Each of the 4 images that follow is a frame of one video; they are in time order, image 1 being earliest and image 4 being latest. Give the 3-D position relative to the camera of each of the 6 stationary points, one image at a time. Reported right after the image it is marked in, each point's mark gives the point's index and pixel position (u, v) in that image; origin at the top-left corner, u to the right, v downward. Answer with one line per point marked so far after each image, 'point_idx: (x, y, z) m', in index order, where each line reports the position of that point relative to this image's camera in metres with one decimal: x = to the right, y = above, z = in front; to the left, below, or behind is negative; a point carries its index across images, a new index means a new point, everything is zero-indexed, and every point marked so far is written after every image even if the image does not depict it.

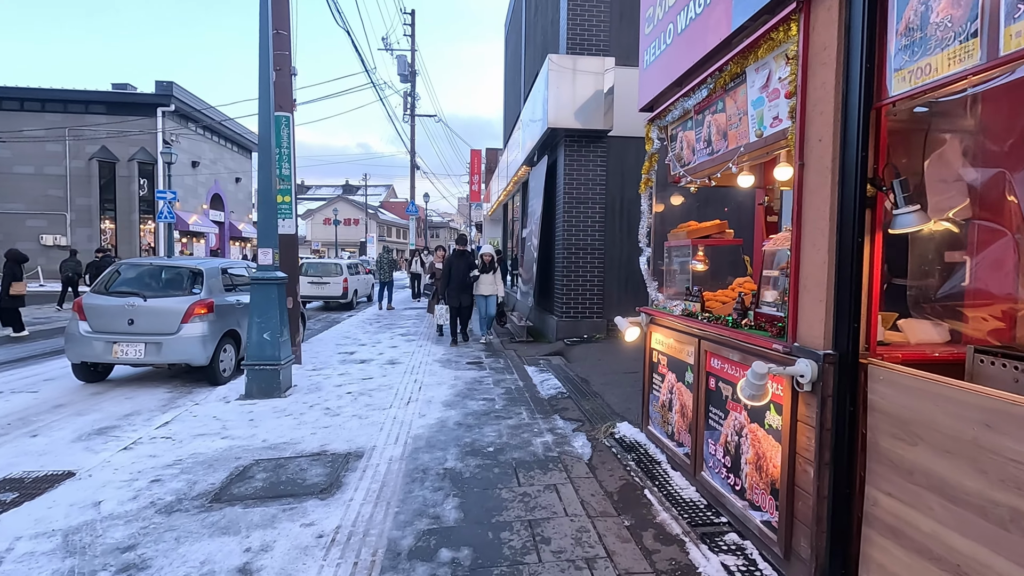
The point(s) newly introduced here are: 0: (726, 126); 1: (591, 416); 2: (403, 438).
0: (+1.4, +1.0, +3.4) m
1: (+0.8, -1.3, +5.3) m
2: (-1.0, -1.4, +4.9) m
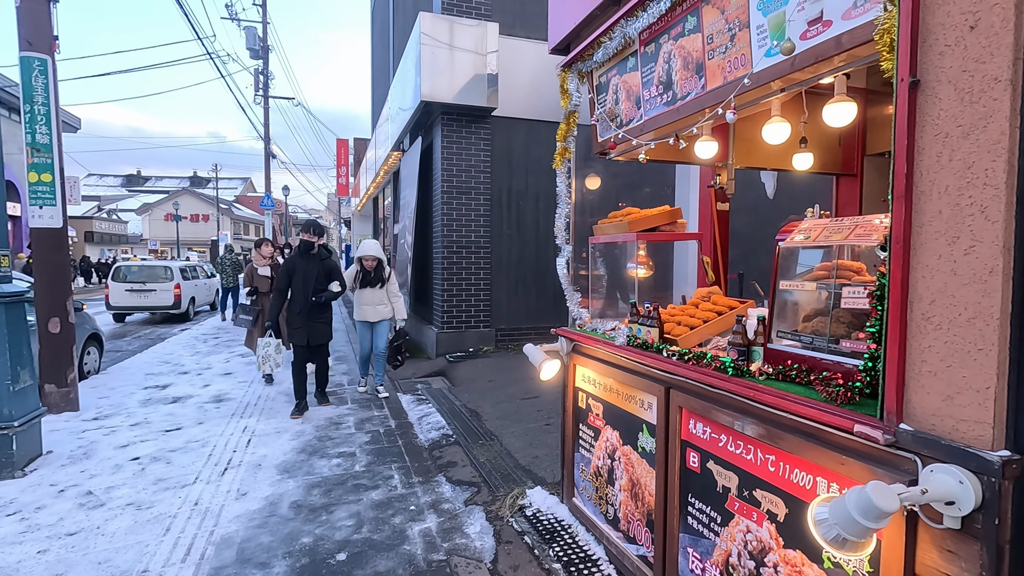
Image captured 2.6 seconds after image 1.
0: (+0.8, +0.9, +2.2) m
1: (-0.2, -1.4, +3.9) m
2: (-1.8, -1.5, +3.1) m
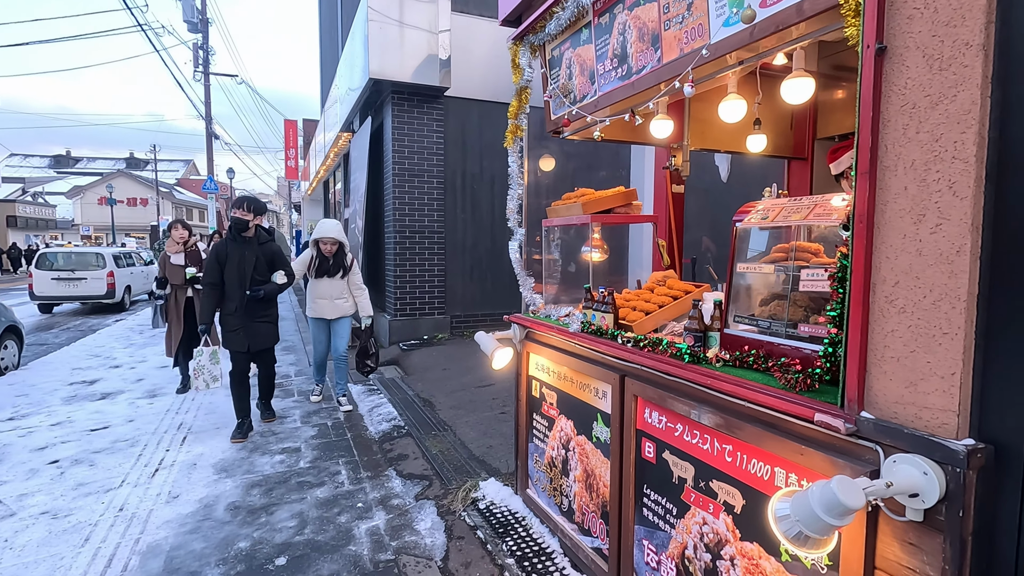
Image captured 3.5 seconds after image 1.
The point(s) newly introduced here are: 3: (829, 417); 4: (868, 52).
0: (+0.6, +1.0, +2.1) m
1: (-0.5, -1.3, +3.8) m
2: (-2.1, -1.4, +2.9) m
3: (+0.8, -0.3, +1.3) m
4: (+0.8, +0.5, +1.2) m
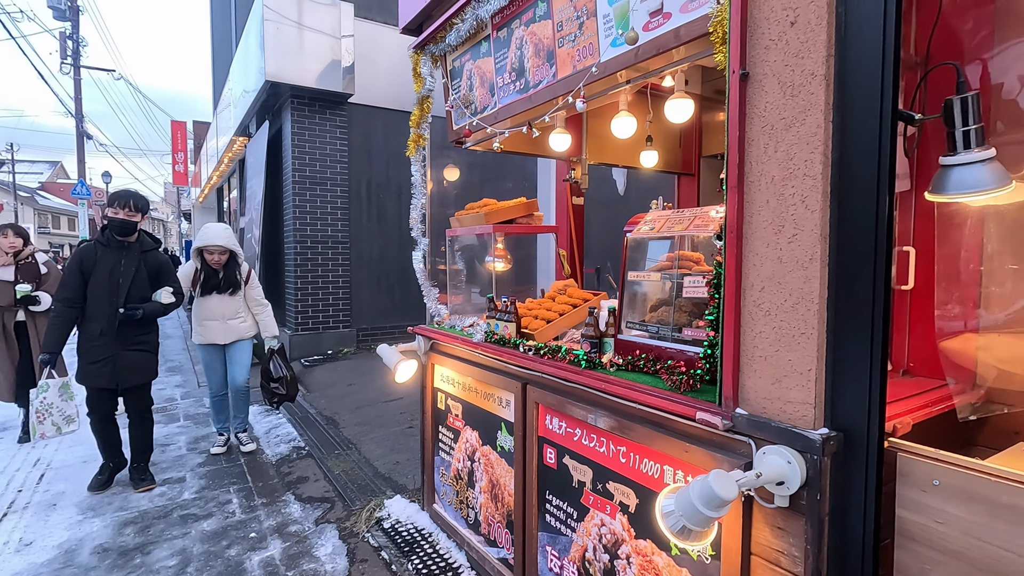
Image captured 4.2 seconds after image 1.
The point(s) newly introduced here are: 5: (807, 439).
0: (+0.2, +1.0, +2.1) m
1: (-1.1, -1.3, +3.6) m
2: (-2.6, -1.5, +2.5) m
3: (+0.5, -0.3, +1.4) m
4: (+0.6, +0.5, +1.4) m
5: (+0.7, -0.3, +1.2) m
